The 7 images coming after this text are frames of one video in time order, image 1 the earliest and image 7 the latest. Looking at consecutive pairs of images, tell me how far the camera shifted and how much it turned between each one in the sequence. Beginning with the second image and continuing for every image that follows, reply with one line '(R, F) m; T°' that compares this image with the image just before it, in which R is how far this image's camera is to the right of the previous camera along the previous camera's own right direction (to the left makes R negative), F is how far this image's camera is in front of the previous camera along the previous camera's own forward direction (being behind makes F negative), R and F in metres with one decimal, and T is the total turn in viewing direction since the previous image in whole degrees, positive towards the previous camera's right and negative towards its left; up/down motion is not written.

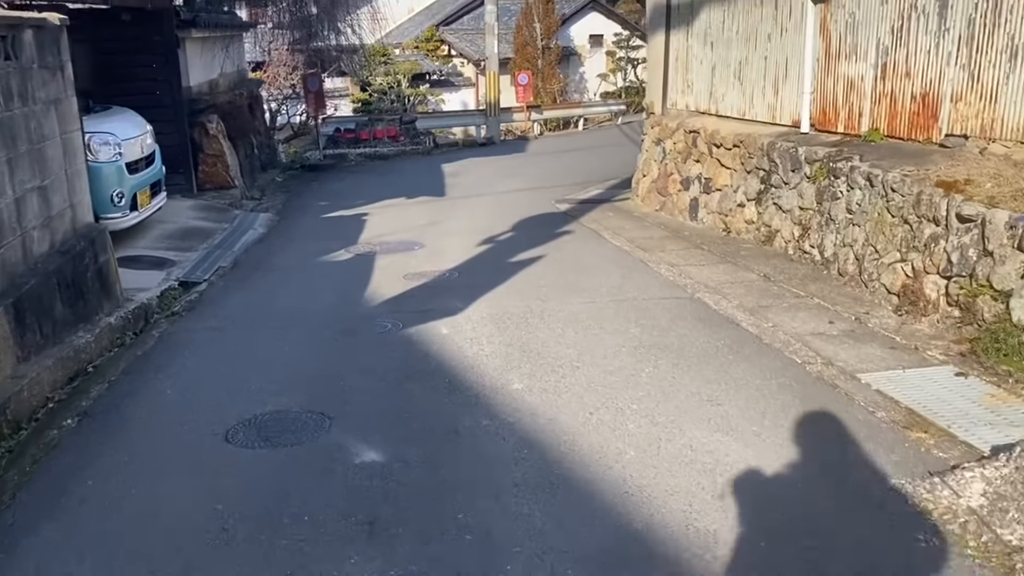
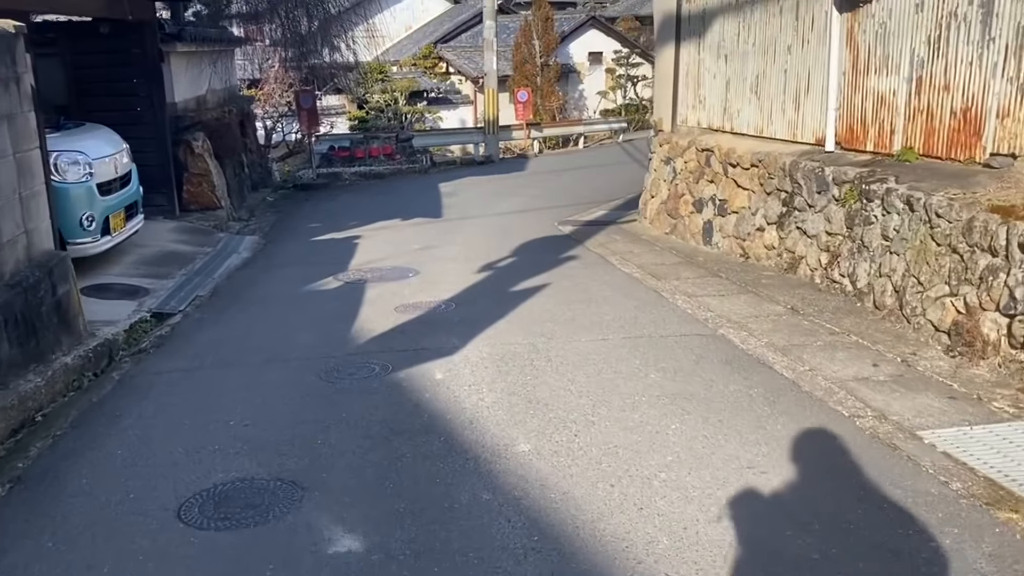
(0.0, +0.6) m; 0°
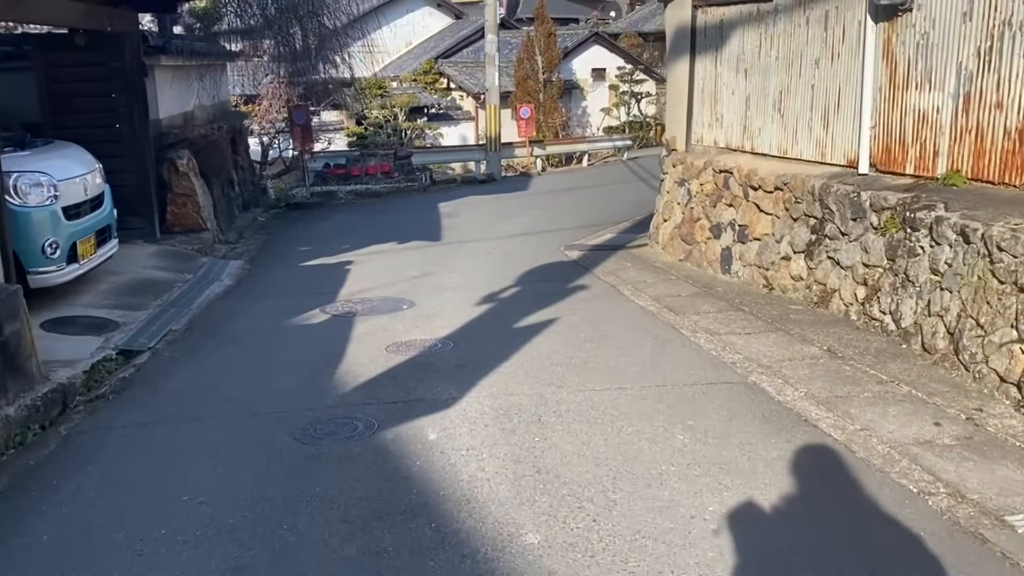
(0.0, +0.7) m; 0°
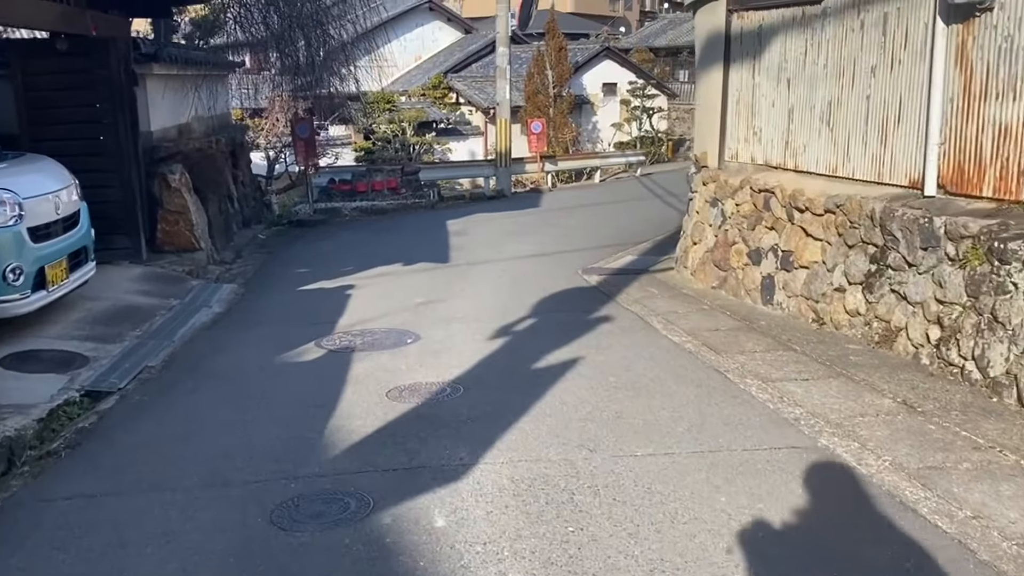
(-0.1, +0.8) m; 0°
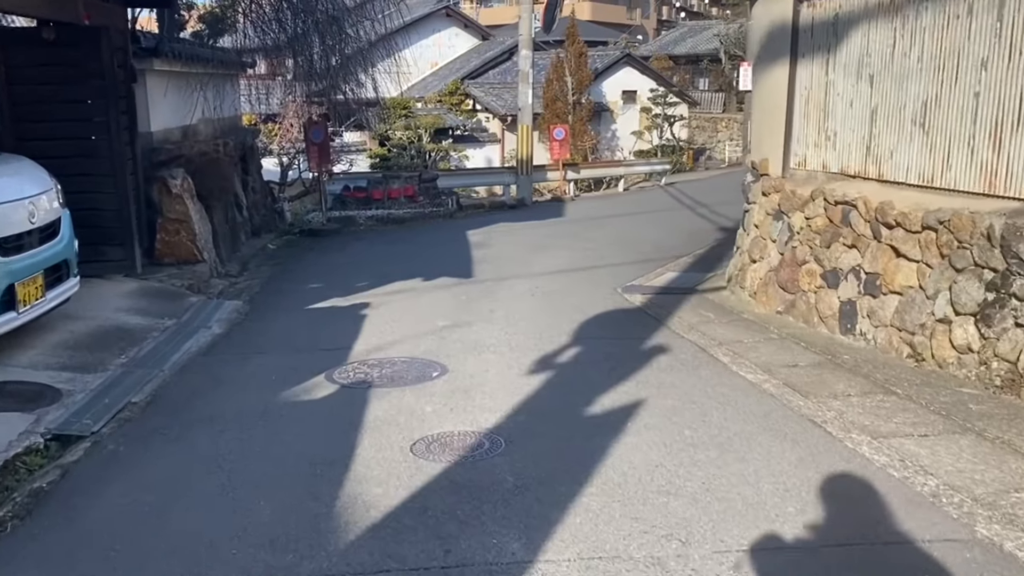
(-0.2, +1.0) m; -1°
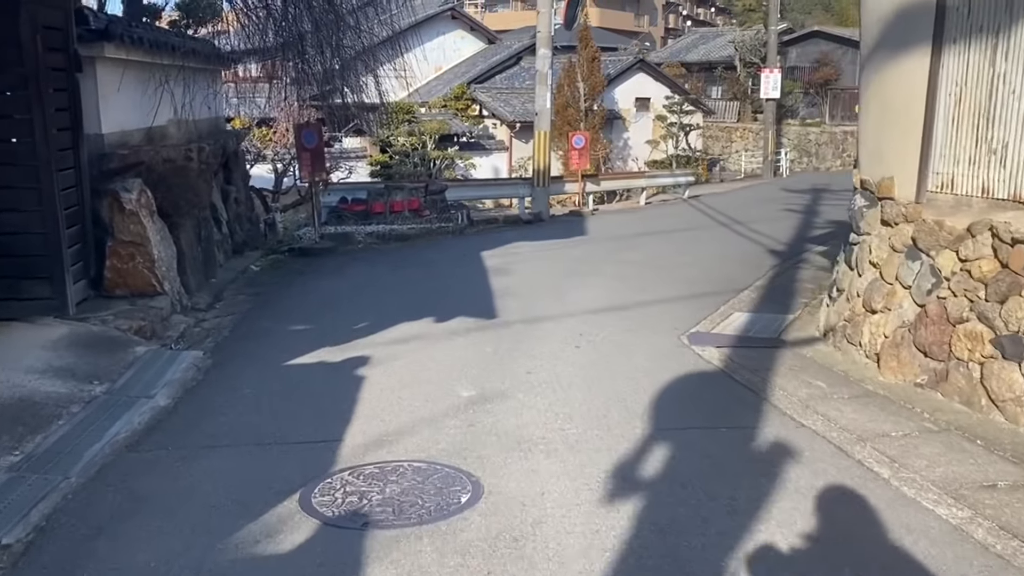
(-0.3, +1.9) m; 0°
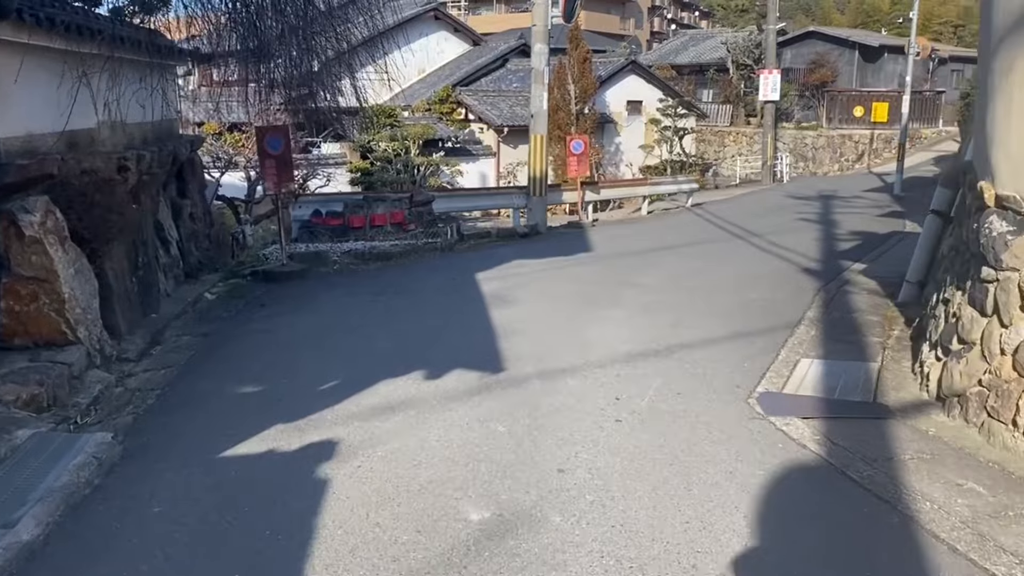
(-0.2, +1.7) m; +1°
